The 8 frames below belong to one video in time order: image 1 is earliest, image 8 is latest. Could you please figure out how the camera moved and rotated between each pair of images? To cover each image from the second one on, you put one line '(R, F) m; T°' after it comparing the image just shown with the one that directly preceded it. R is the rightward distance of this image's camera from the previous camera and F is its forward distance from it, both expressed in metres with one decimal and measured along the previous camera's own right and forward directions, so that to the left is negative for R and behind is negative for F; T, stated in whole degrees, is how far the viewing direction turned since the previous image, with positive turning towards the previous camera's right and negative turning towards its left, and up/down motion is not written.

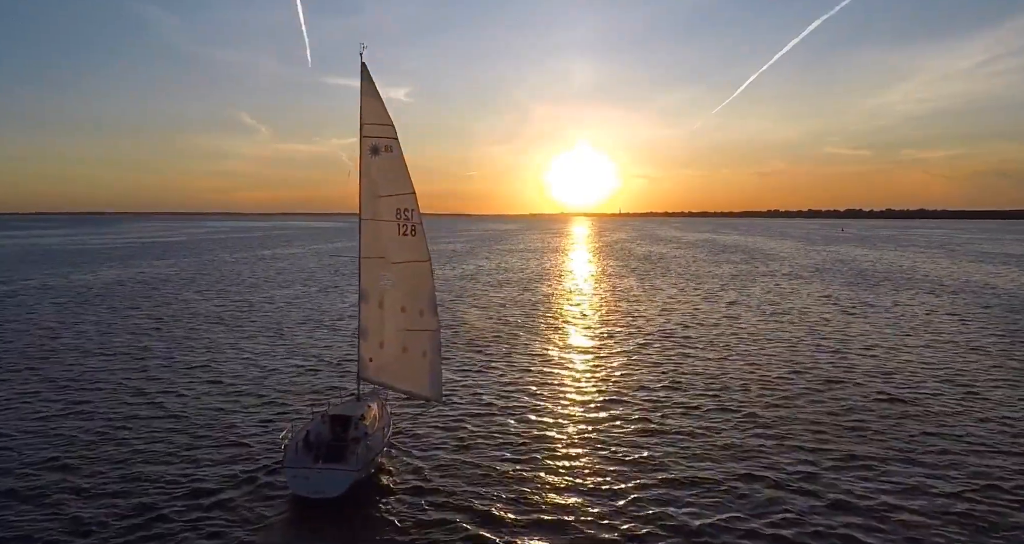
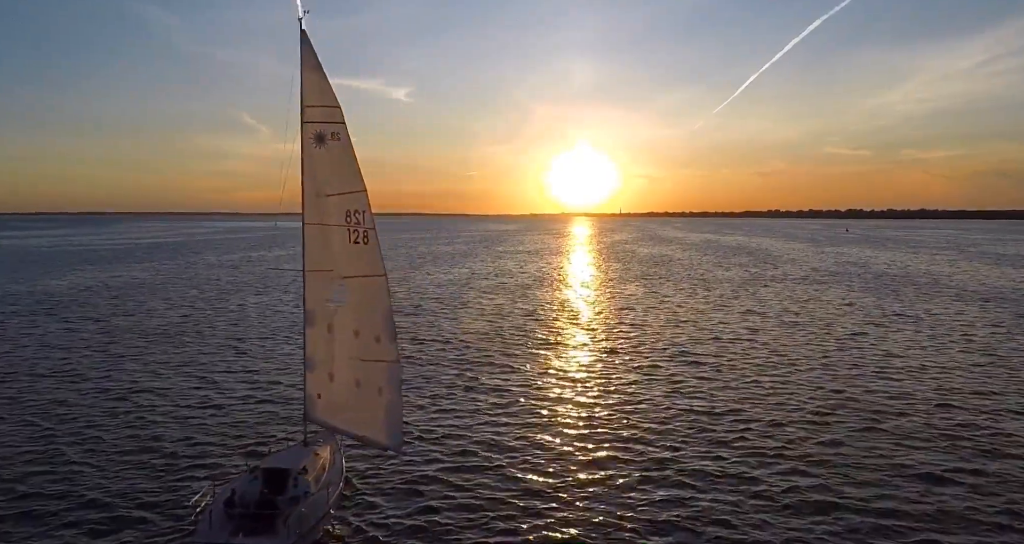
(+0.4, +2.9) m; 0°
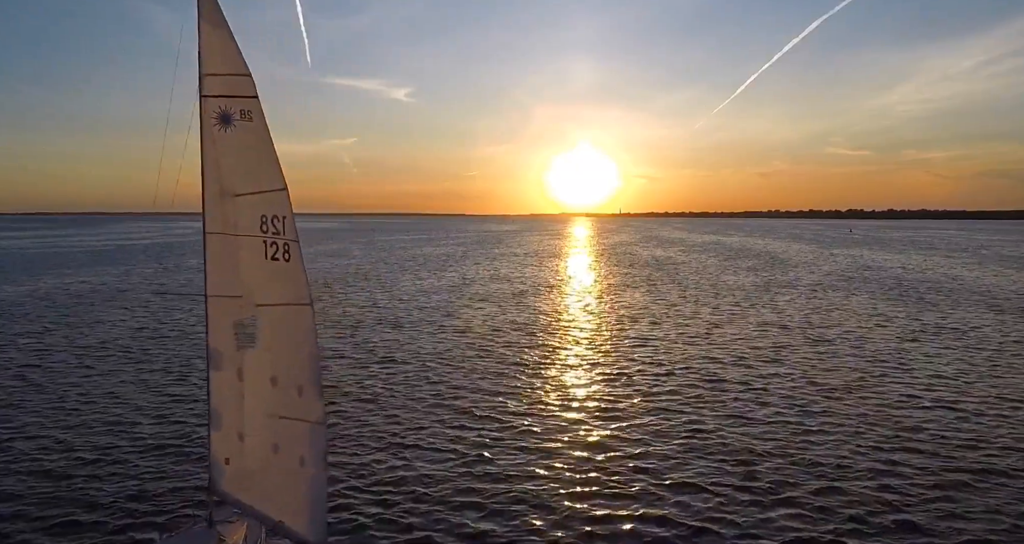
(+0.4, +3.1) m; 0°
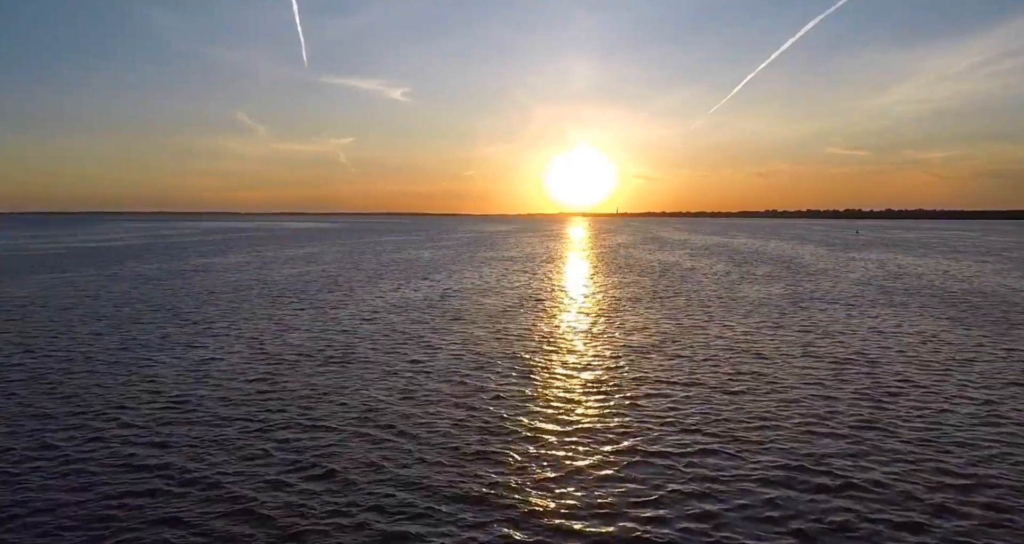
(+0.6, +6.3) m; 0°
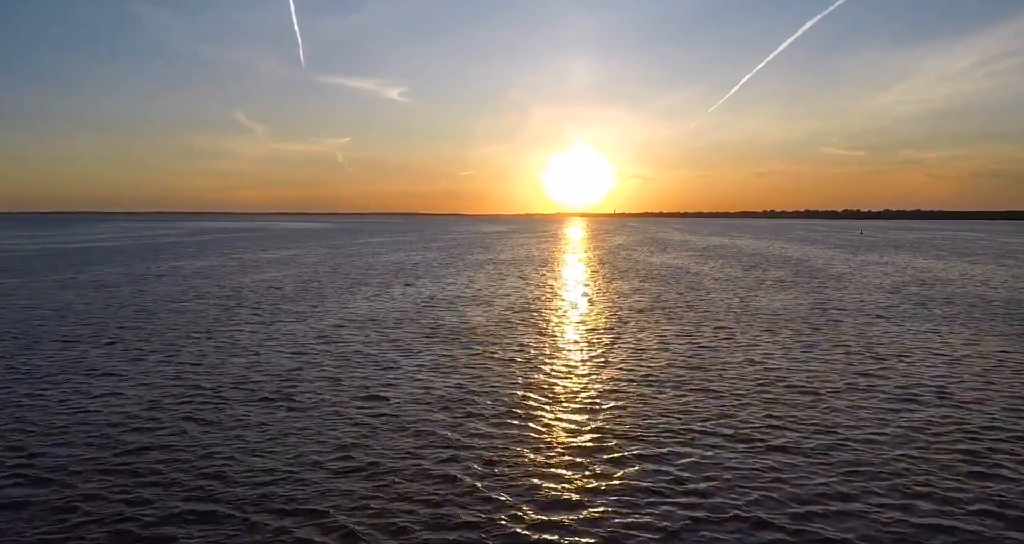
(+0.4, +4.3) m; 0°
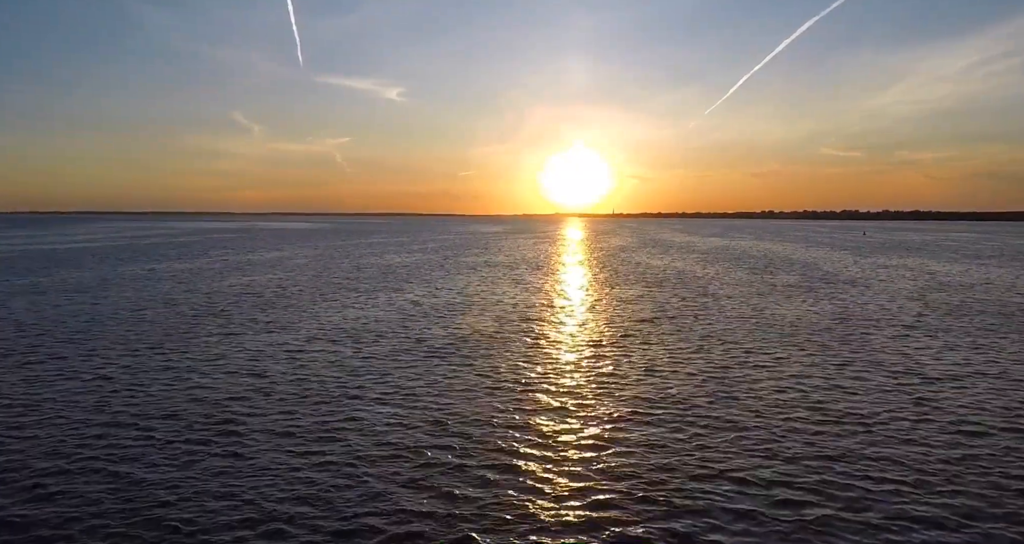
(+0.2, +3.1) m; 0°
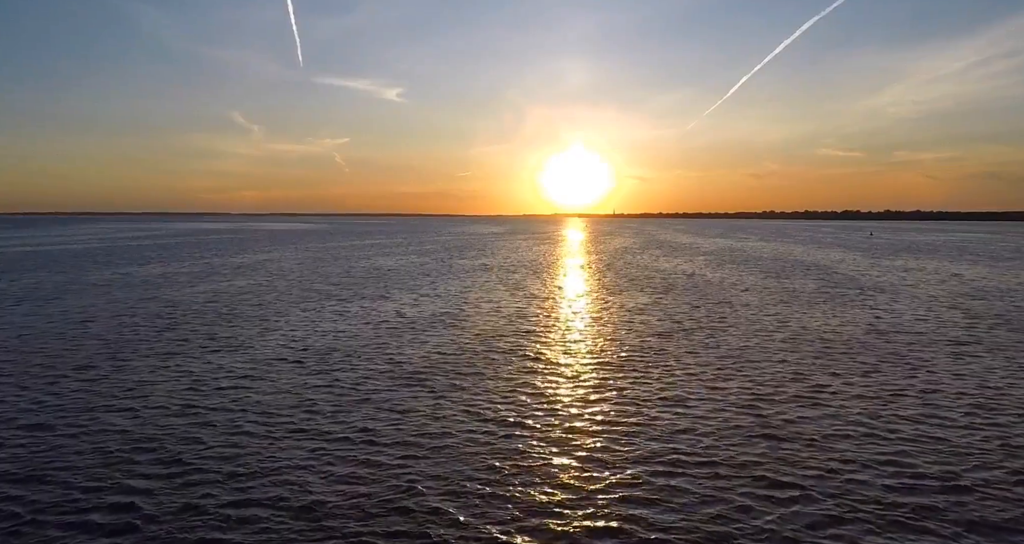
(+0.1, +3.9) m; 0°
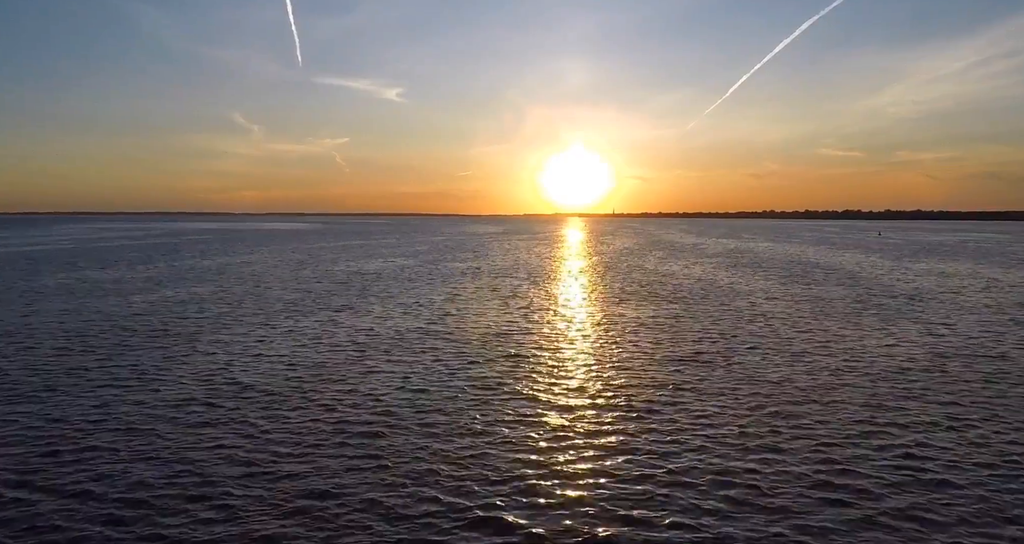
(+0.4, +5.2) m; 0°
